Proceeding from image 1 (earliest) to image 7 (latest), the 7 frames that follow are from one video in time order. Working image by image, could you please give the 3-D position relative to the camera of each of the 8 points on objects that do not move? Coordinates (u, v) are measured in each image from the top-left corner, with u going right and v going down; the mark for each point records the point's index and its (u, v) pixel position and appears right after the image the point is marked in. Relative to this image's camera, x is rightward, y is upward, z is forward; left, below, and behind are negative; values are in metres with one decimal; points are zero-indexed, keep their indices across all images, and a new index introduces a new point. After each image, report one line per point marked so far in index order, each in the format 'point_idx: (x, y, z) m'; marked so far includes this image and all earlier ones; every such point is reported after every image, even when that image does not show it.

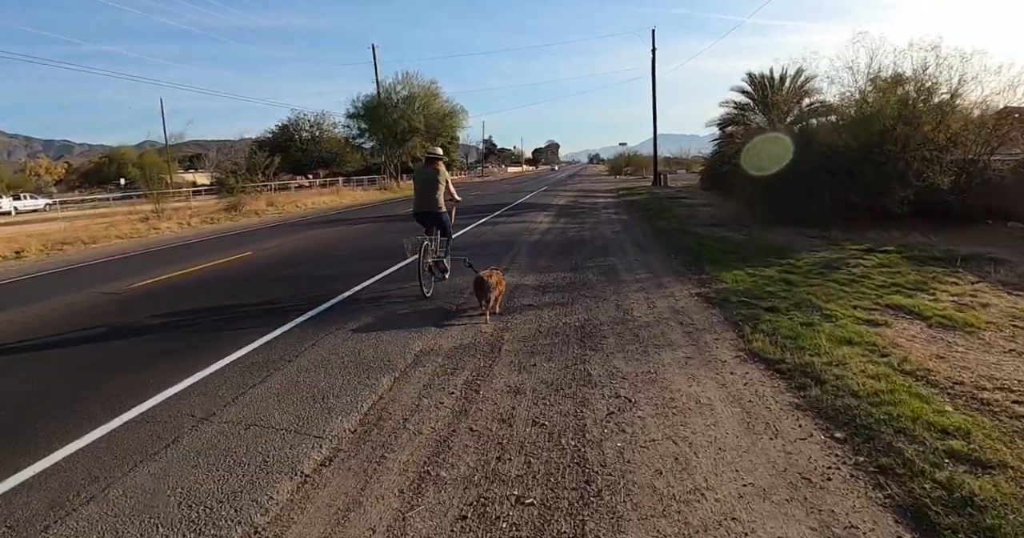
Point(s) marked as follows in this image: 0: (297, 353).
0: (-2.1, -0.8, +5.7) m
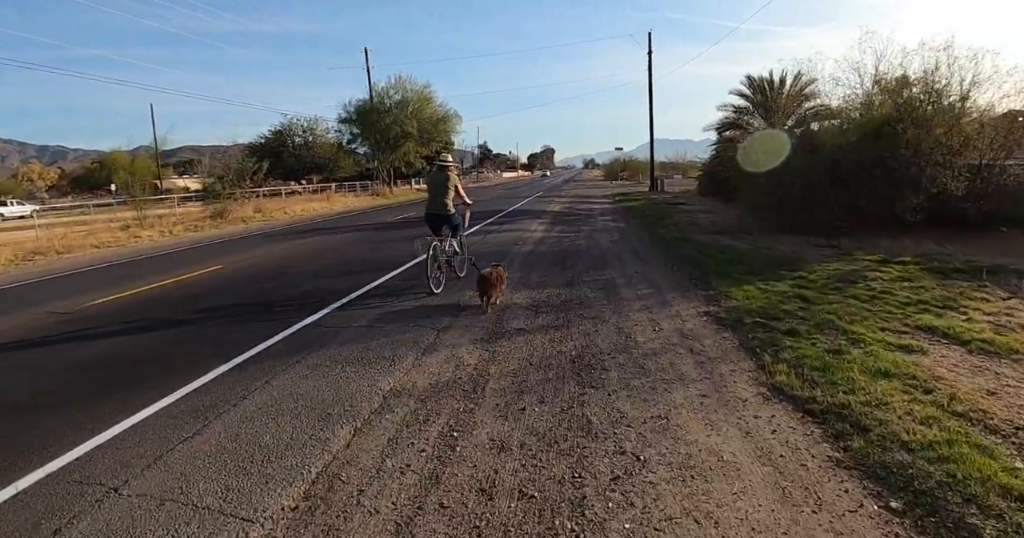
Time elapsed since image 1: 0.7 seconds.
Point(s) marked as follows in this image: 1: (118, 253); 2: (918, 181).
0: (-2.2, -1.0, +4.8) m
1: (-13.3, +0.5, +19.9) m
2: (+9.7, +2.1, +14.2) m
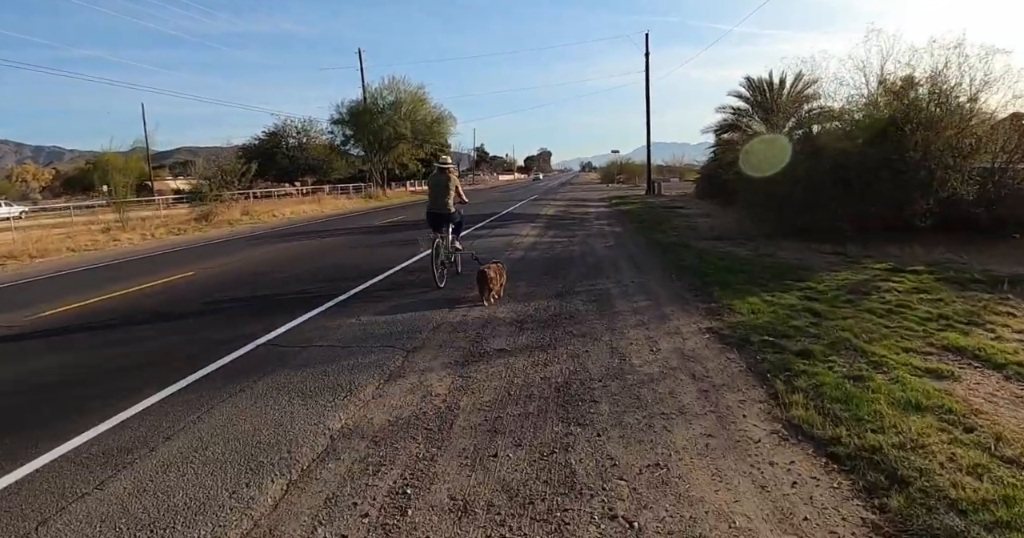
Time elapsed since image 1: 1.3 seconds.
0: (-2.4, -1.2, +4.1) m
1: (-13.5, +0.4, +19.1) m
2: (+9.5, +1.9, +13.5) m
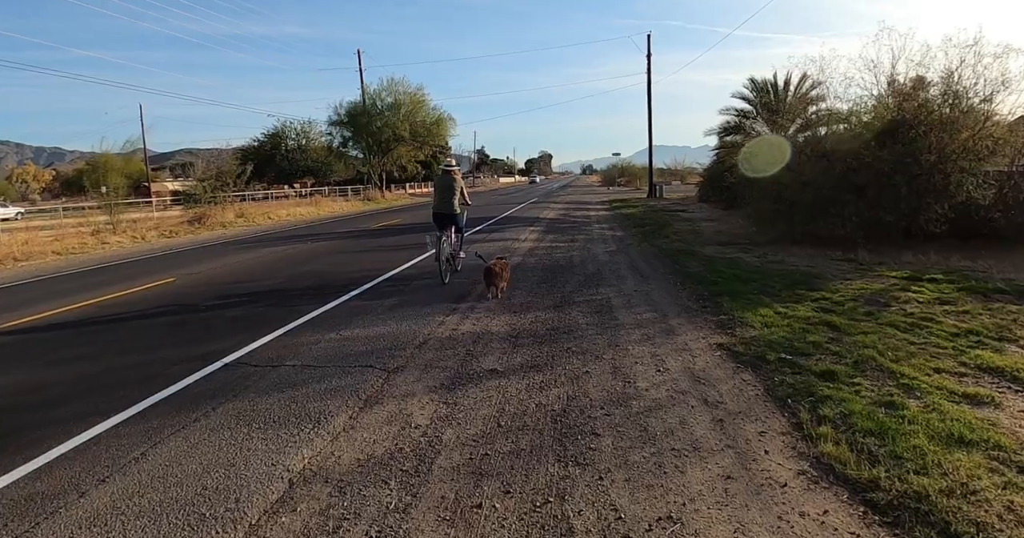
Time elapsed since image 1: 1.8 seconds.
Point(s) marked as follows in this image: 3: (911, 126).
0: (-2.4, -1.2, +3.5) m
1: (-13.6, +0.3, +18.6) m
2: (+9.4, +1.7, +13.0) m
3: (+8.8, +3.1, +13.1) m
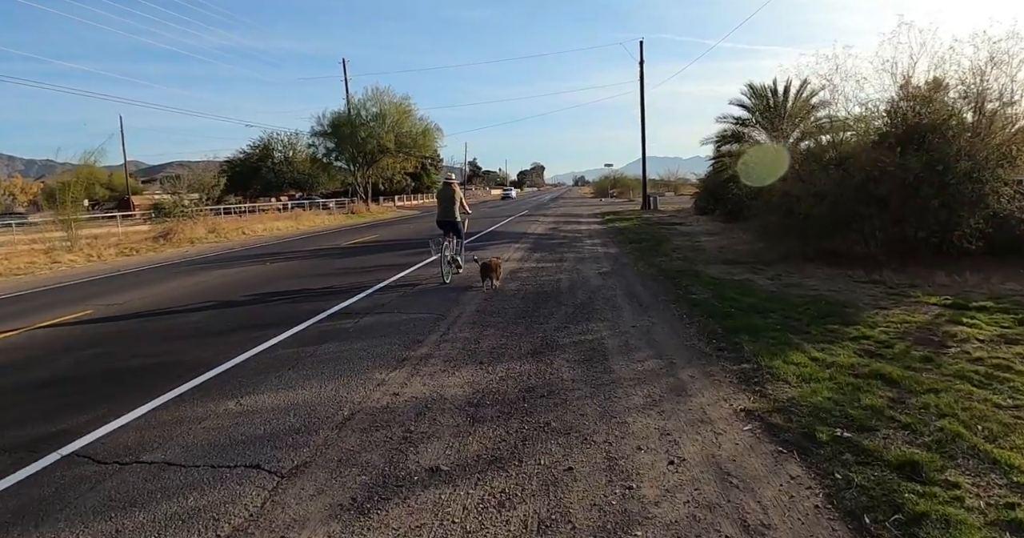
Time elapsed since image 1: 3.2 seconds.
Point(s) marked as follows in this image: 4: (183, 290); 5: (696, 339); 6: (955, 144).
0: (-2.7, -1.6, +1.9) m
1: (-14.1, -0.4, +16.9) m
2: (+9.0, +1.3, +11.5) m
3: (+8.4, +2.7, +11.6) m
4: (-7.3, -0.4, +13.2) m
5: (+2.2, -0.8, +6.9) m
6: (+8.6, +2.4, +11.4) m
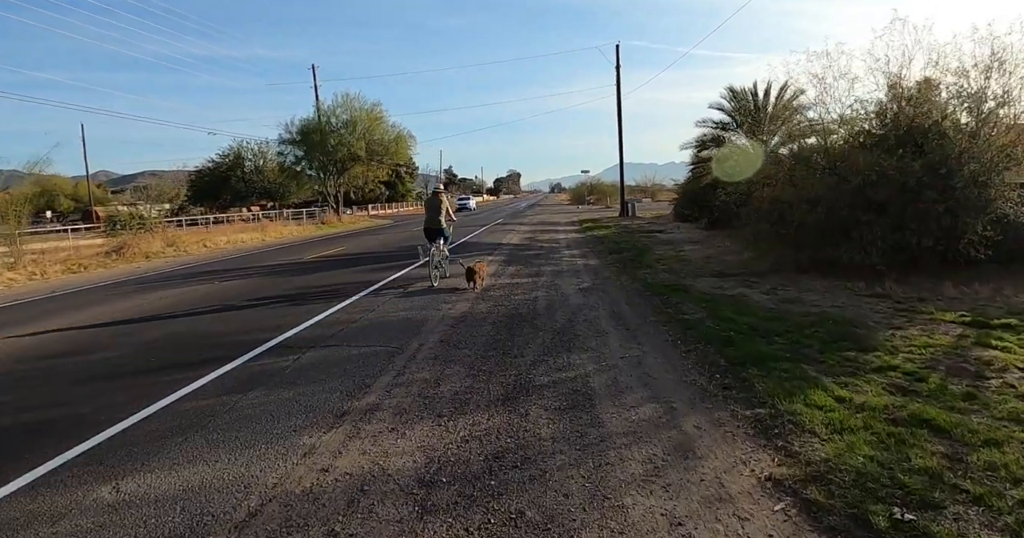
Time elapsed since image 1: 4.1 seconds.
0: (-2.8, -1.8, +0.7) m
1: (-14.7, -1.0, +15.3) m
2: (+8.5, +1.1, +10.8) m
3: (+7.8, +2.5, +10.9) m
4: (-7.9, -0.8, +11.9) m
5: (+1.9, -1.0, +5.9) m
6: (+8.1, +2.2, +10.7) m
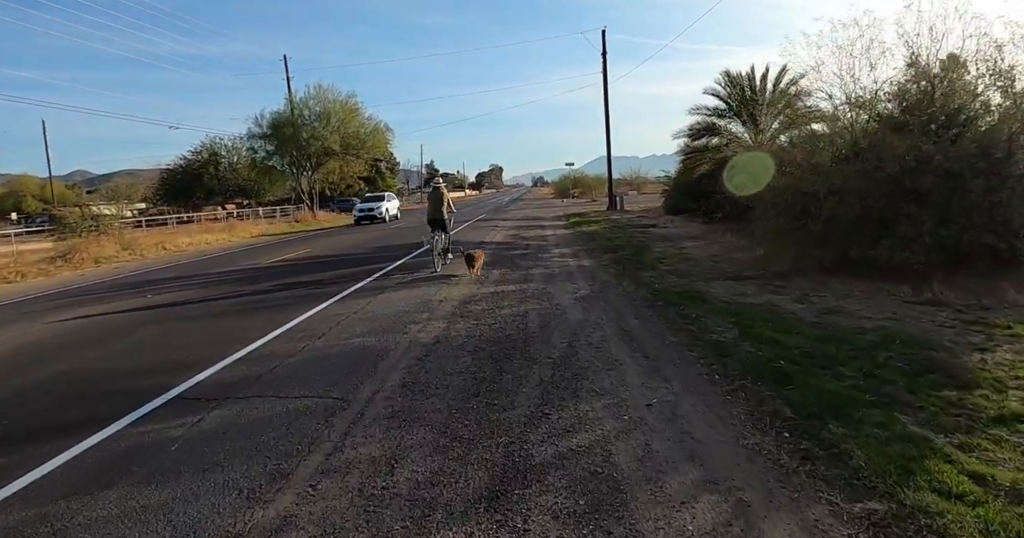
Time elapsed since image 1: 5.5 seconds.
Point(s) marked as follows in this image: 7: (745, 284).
0: (-2.8, -2.1, -1.1) m
1: (-15.1, -1.3, +13.2) m
2: (+8.3, +1.2, +9.3) m
3: (+7.5, +2.5, +9.3) m
4: (-8.1, -1.1, +9.9) m
5: (+1.8, -1.2, +4.3) m
6: (+7.8, +2.2, +9.2) m
7: (+3.9, -0.2, +10.0) m
